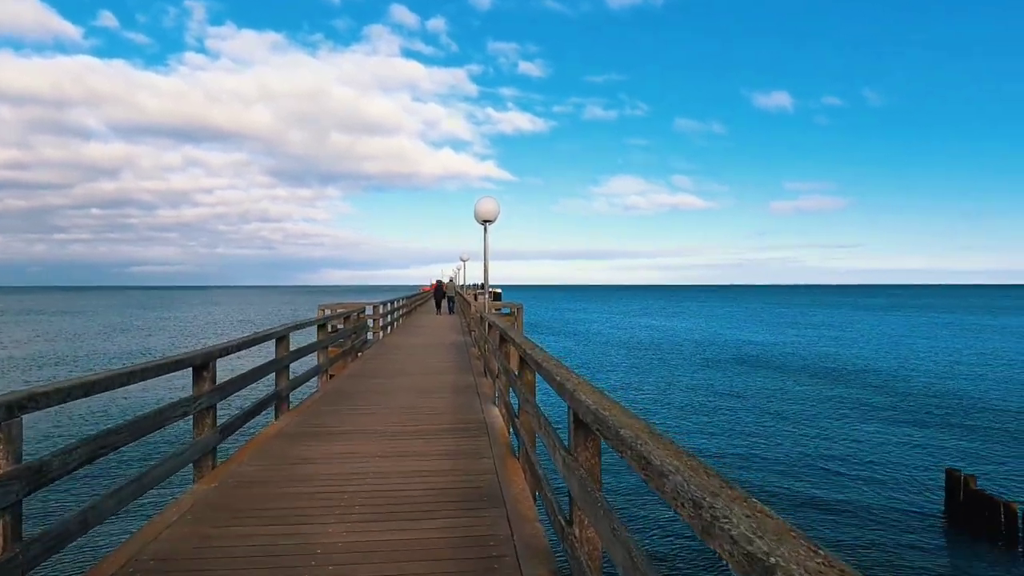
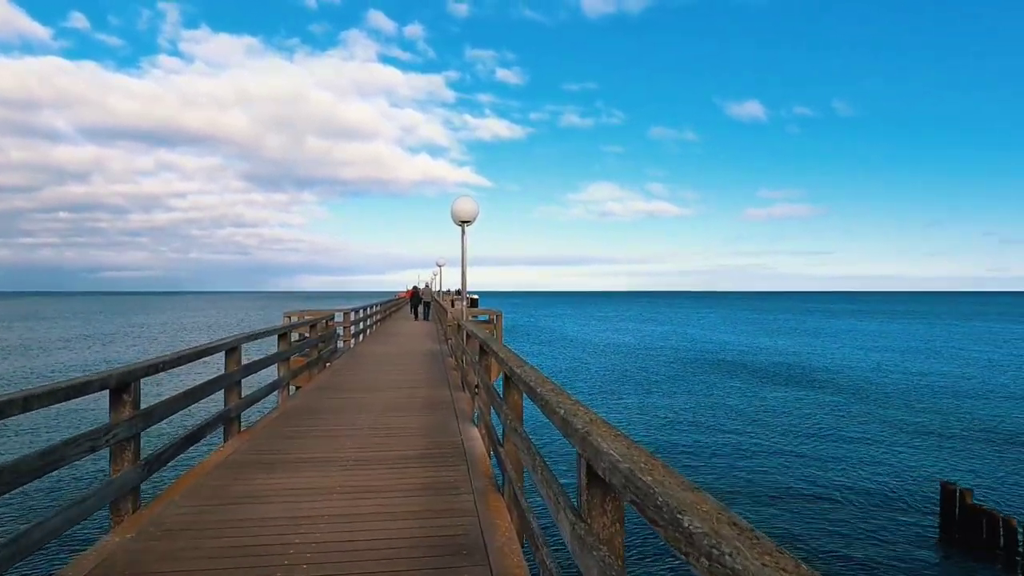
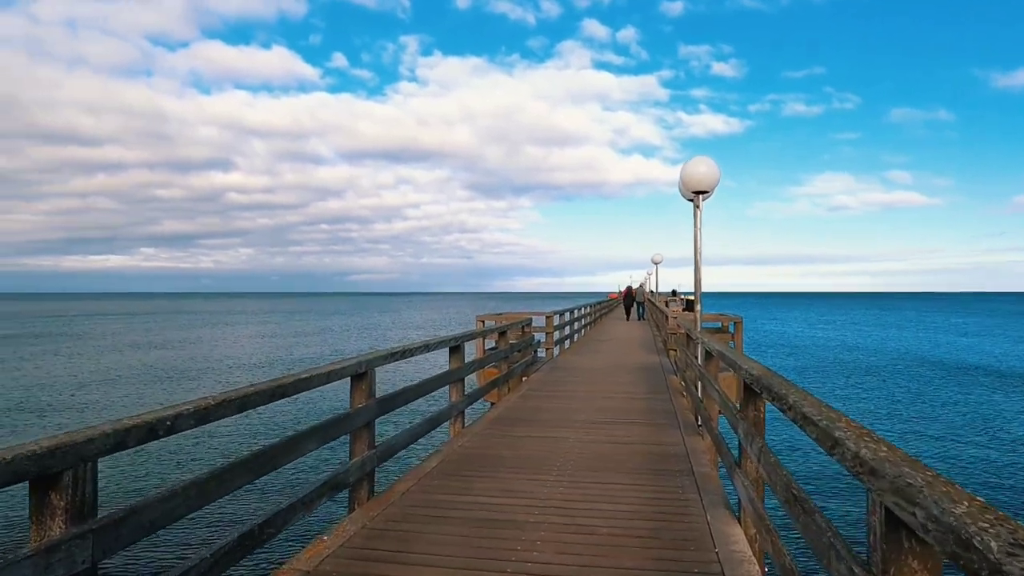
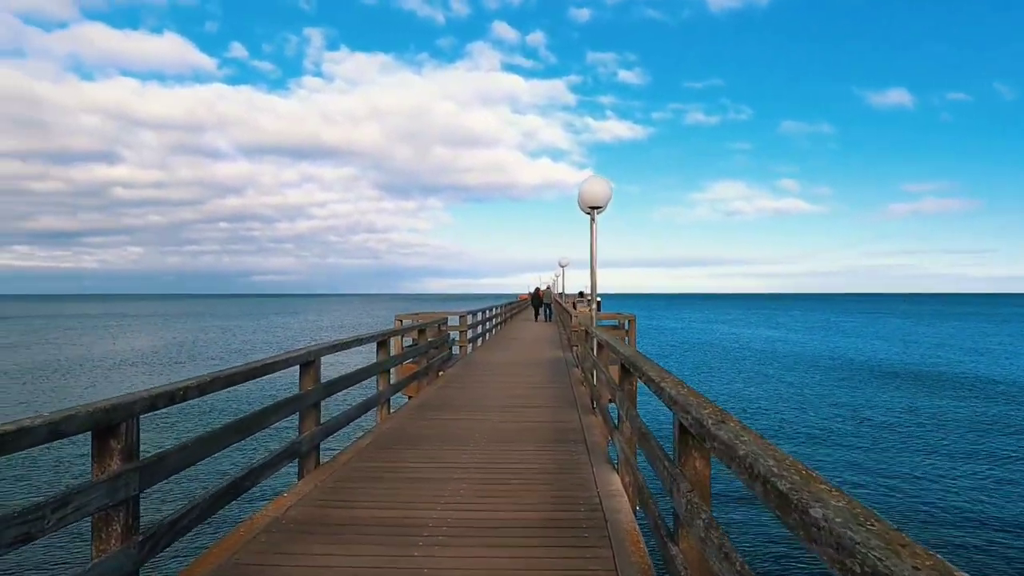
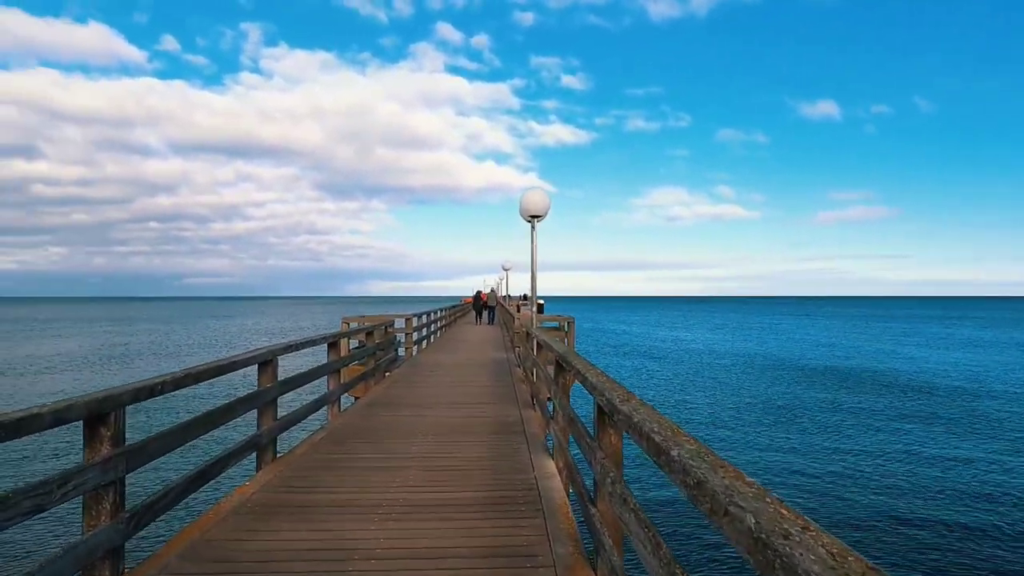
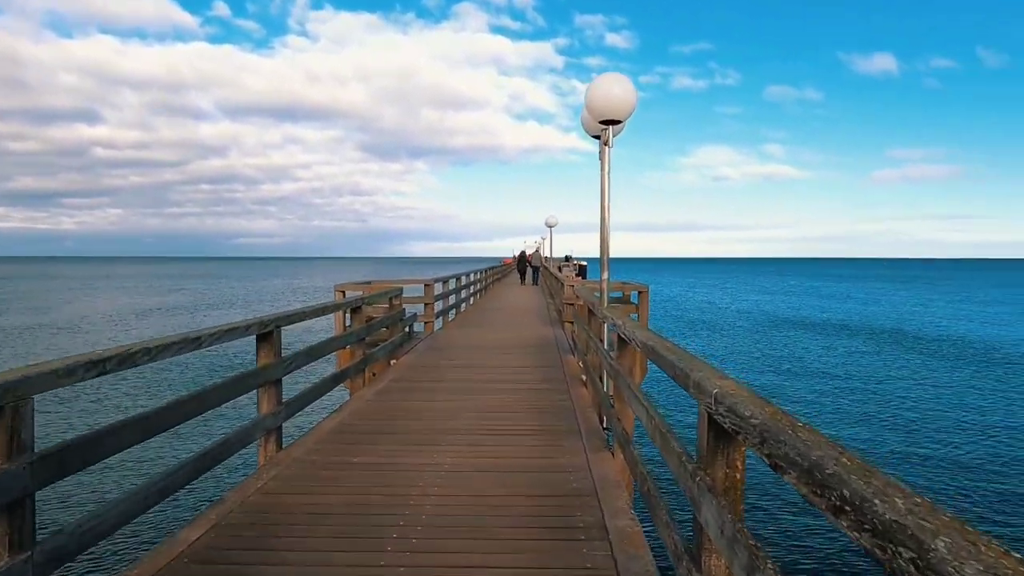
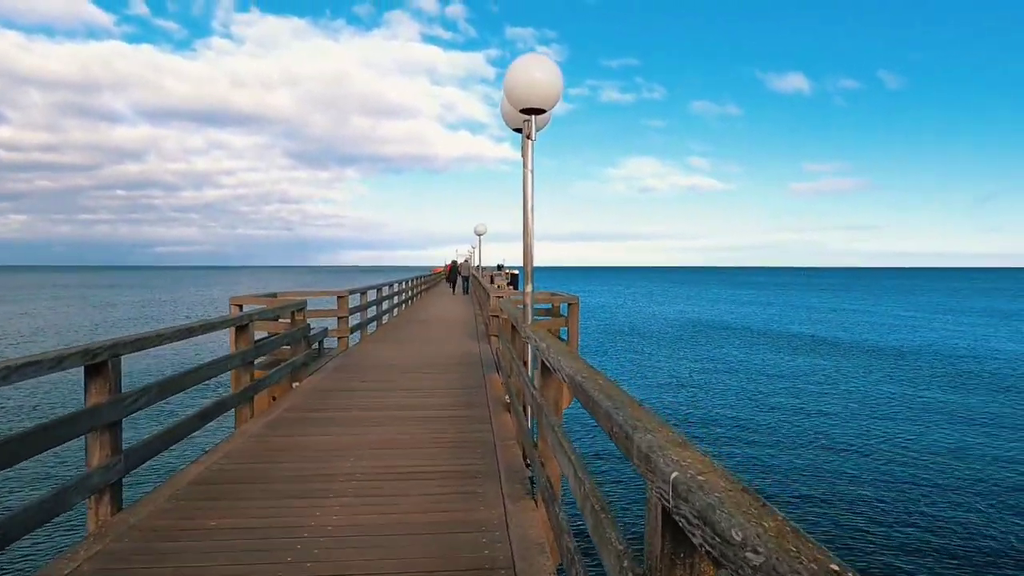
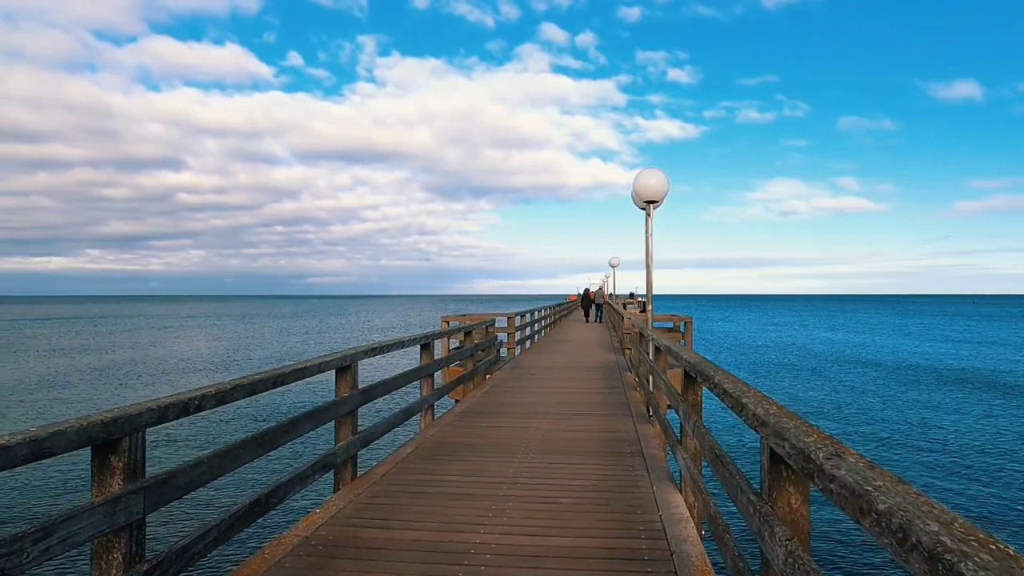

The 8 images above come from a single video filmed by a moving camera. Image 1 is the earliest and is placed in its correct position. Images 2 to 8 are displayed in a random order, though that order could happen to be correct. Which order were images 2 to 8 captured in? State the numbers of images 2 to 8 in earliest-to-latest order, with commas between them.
2, 5, 4, 8, 3, 6, 7
